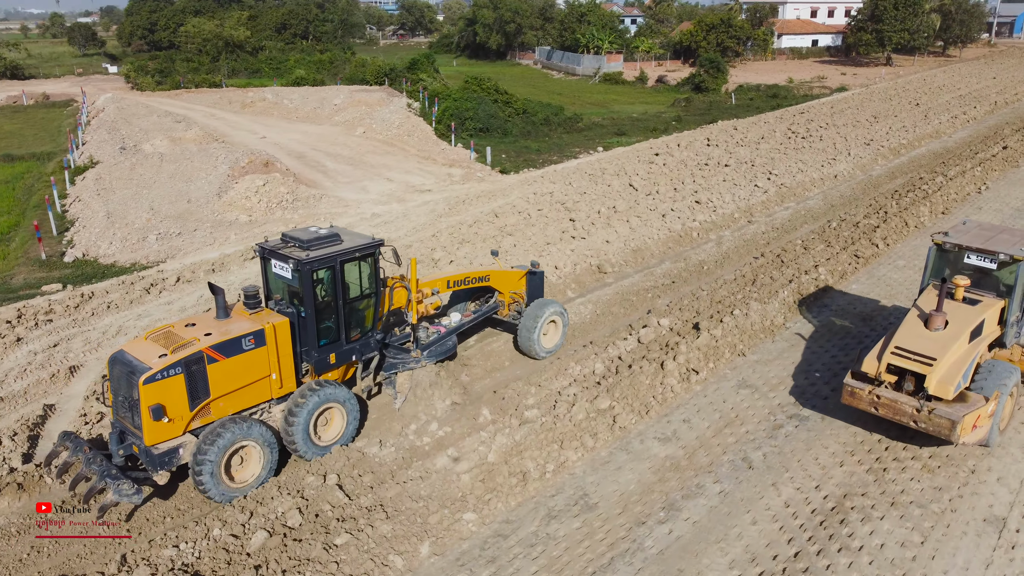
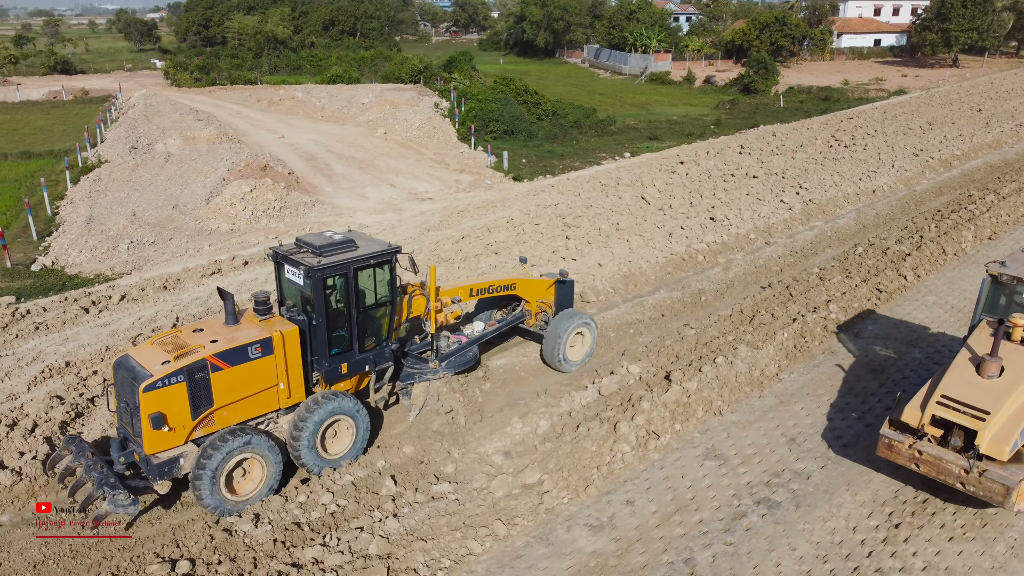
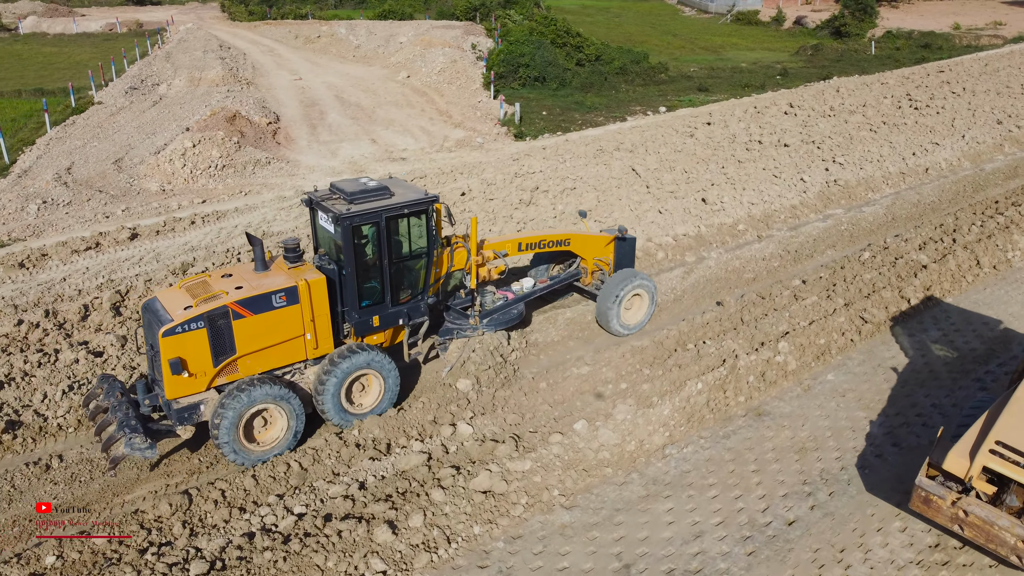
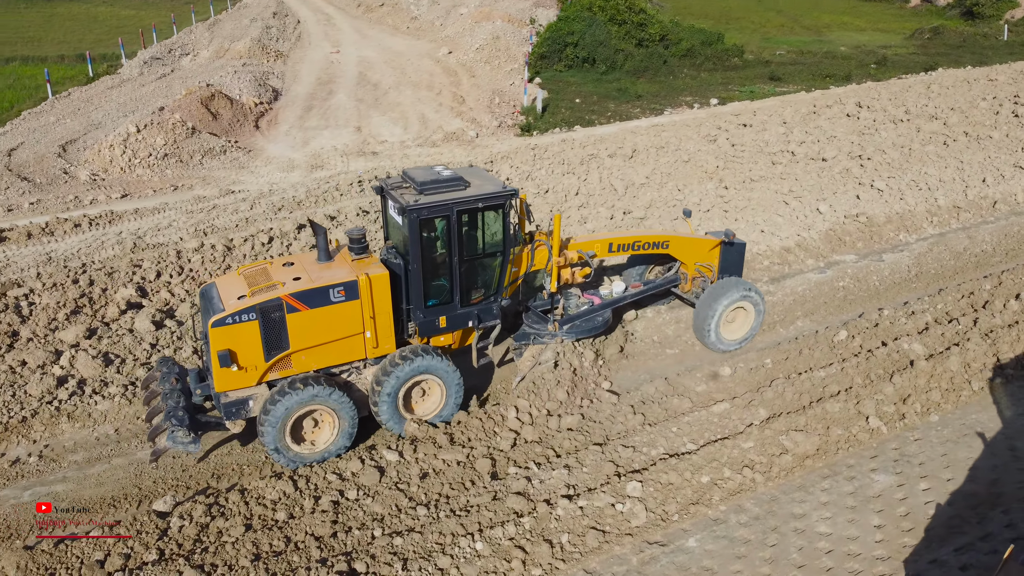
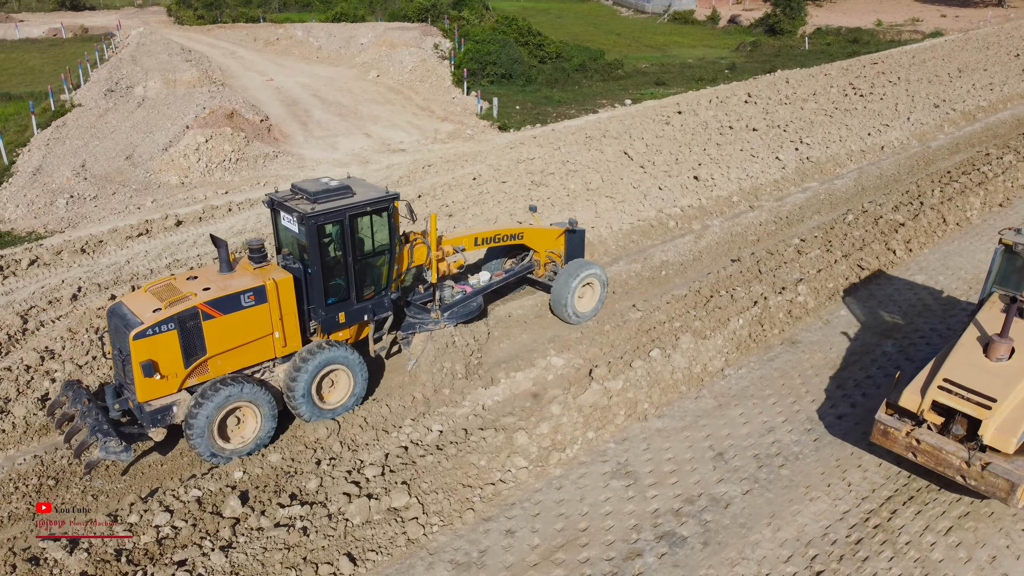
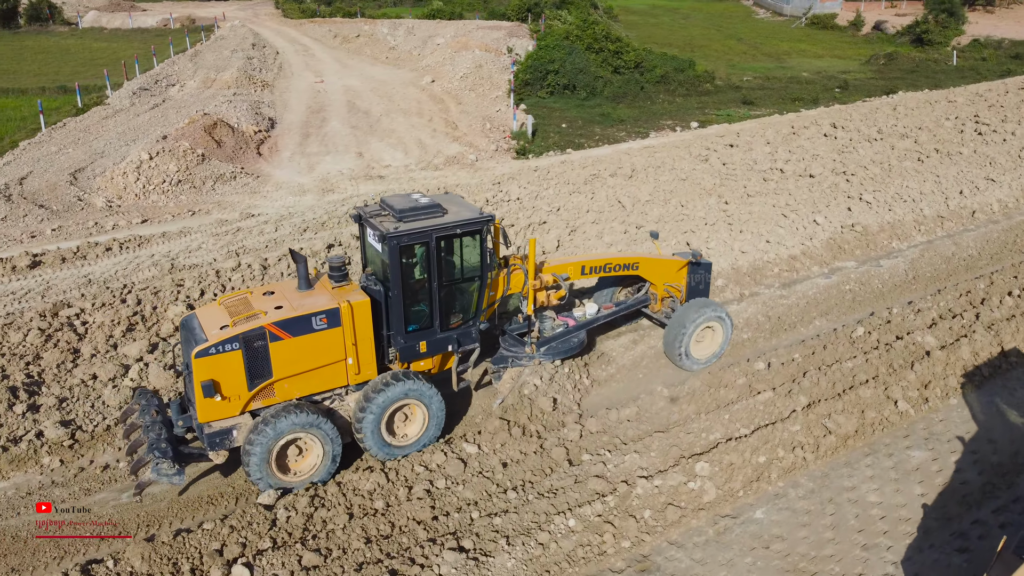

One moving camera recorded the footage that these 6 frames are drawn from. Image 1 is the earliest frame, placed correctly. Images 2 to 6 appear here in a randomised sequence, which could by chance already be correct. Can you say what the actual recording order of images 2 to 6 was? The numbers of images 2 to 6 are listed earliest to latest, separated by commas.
2, 5, 3, 6, 4
